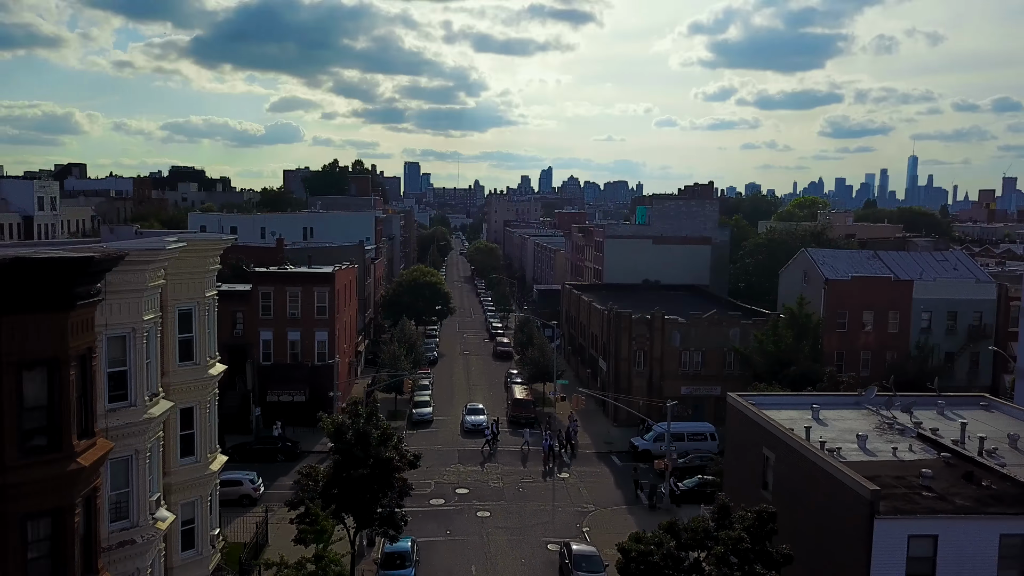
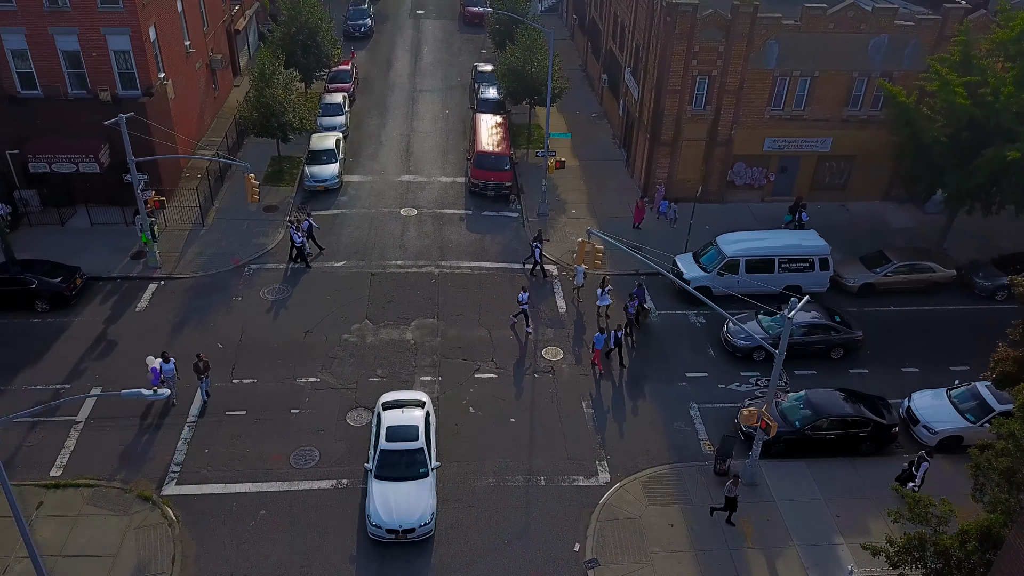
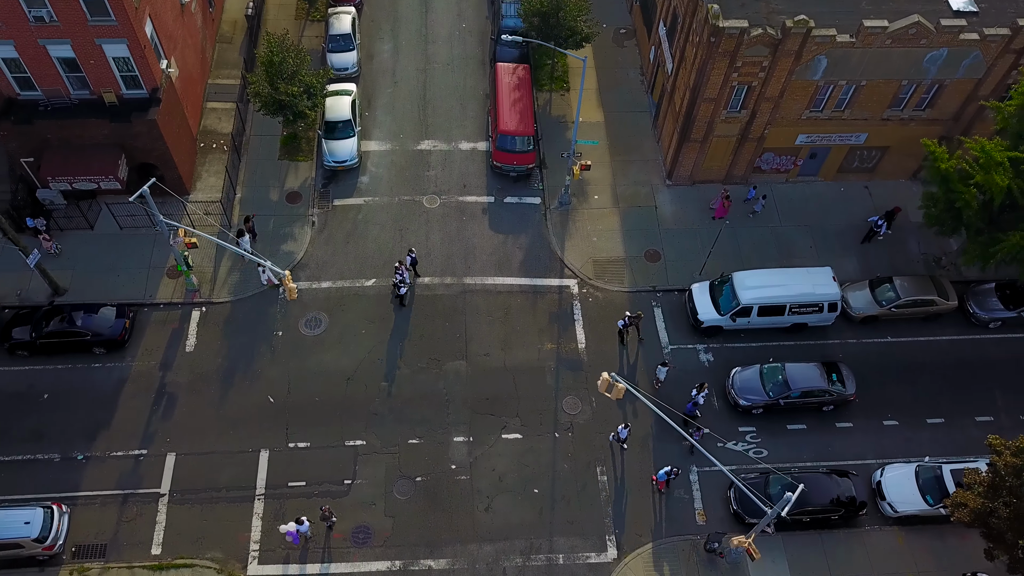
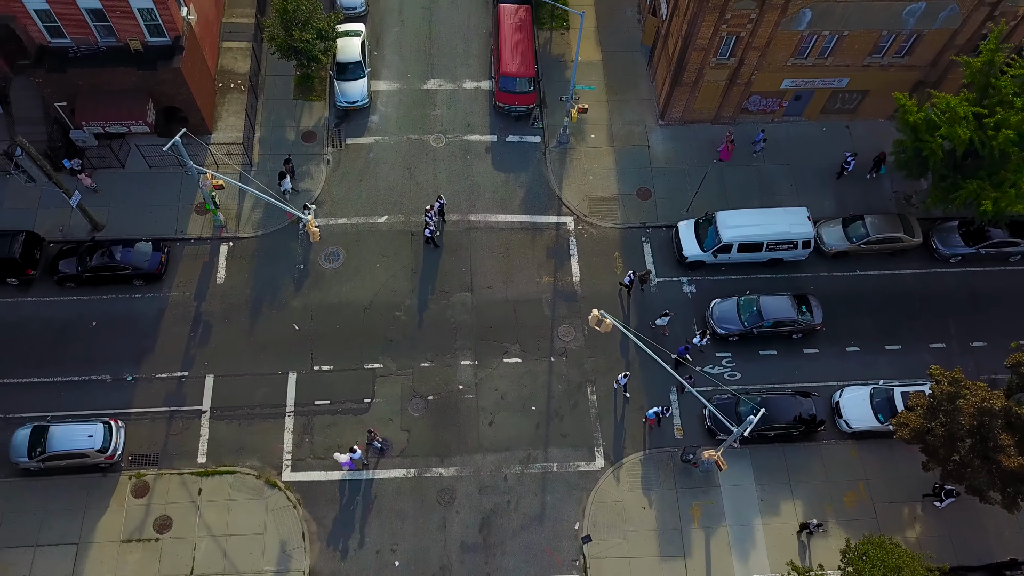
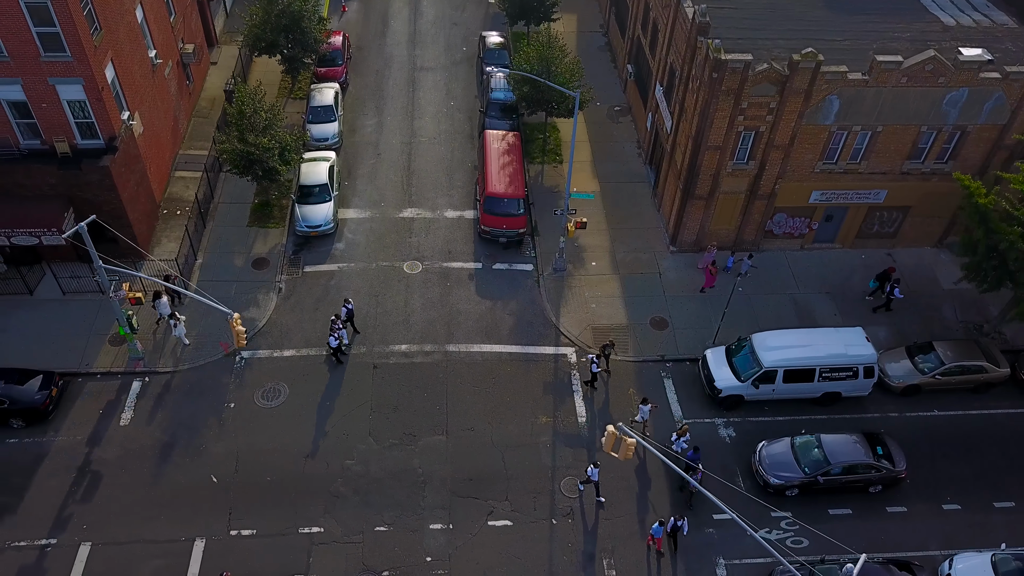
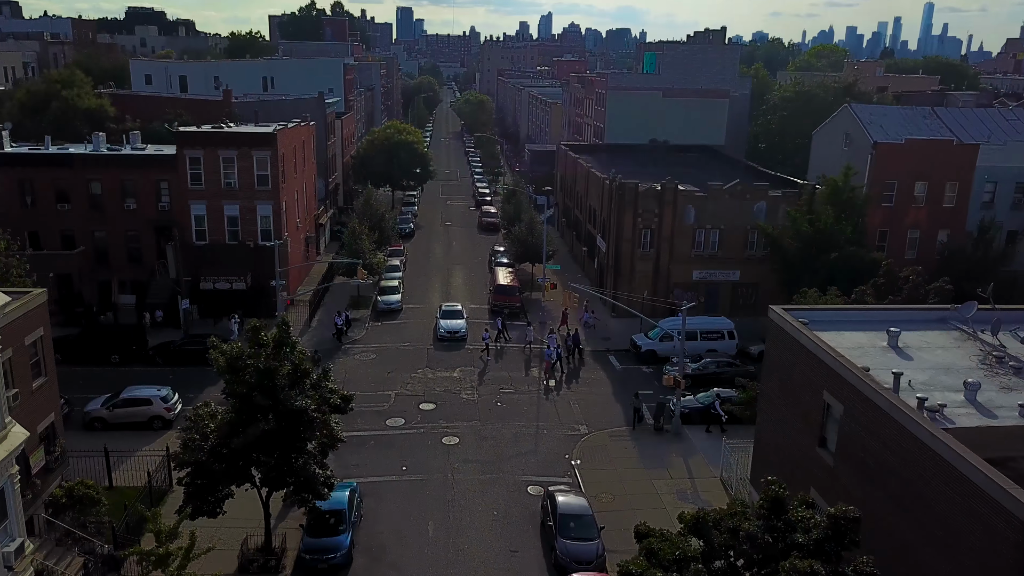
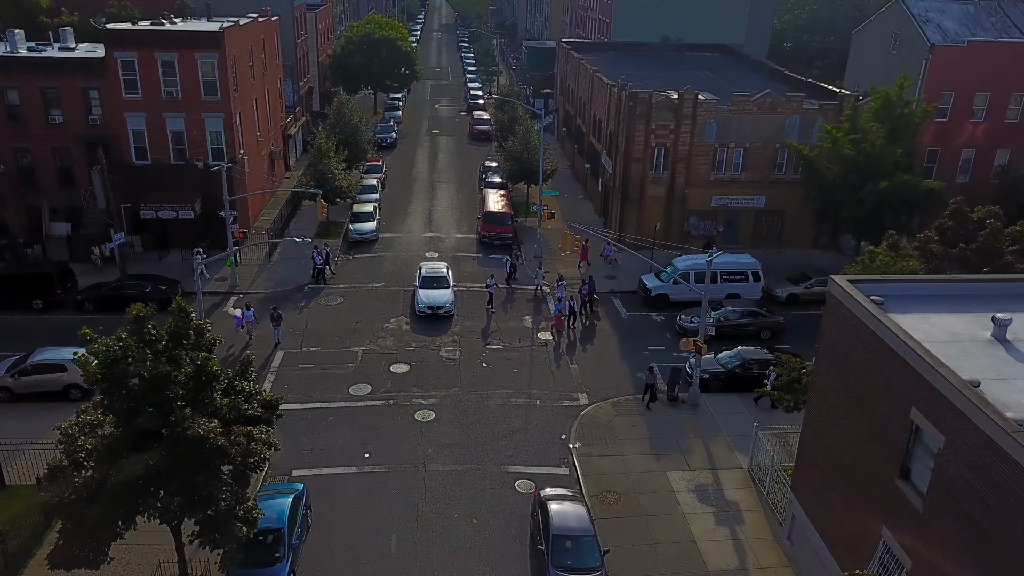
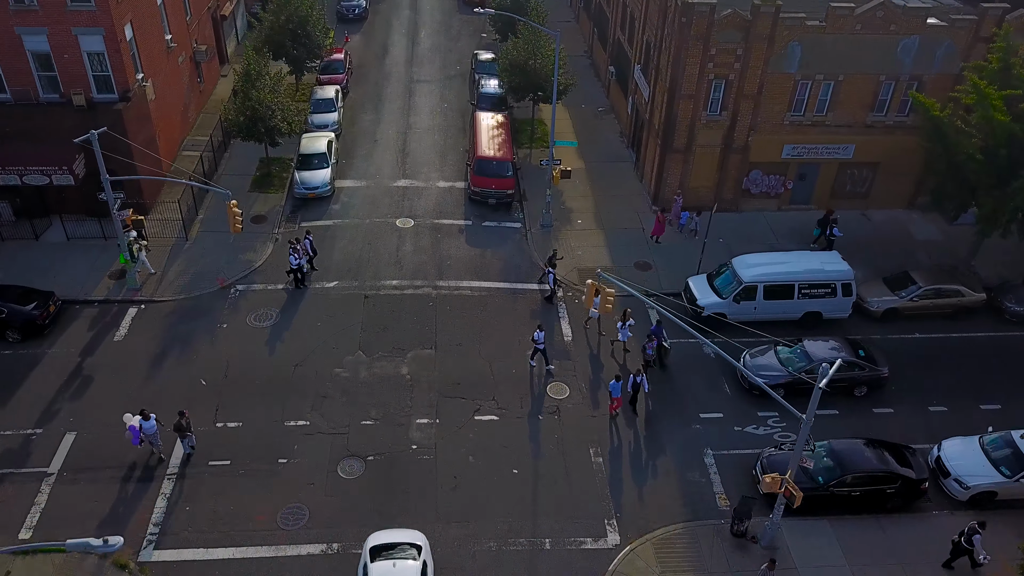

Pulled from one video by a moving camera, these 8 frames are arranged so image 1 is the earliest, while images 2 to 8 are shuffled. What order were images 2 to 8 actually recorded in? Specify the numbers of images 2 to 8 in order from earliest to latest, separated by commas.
6, 7, 2, 8, 5, 3, 4
